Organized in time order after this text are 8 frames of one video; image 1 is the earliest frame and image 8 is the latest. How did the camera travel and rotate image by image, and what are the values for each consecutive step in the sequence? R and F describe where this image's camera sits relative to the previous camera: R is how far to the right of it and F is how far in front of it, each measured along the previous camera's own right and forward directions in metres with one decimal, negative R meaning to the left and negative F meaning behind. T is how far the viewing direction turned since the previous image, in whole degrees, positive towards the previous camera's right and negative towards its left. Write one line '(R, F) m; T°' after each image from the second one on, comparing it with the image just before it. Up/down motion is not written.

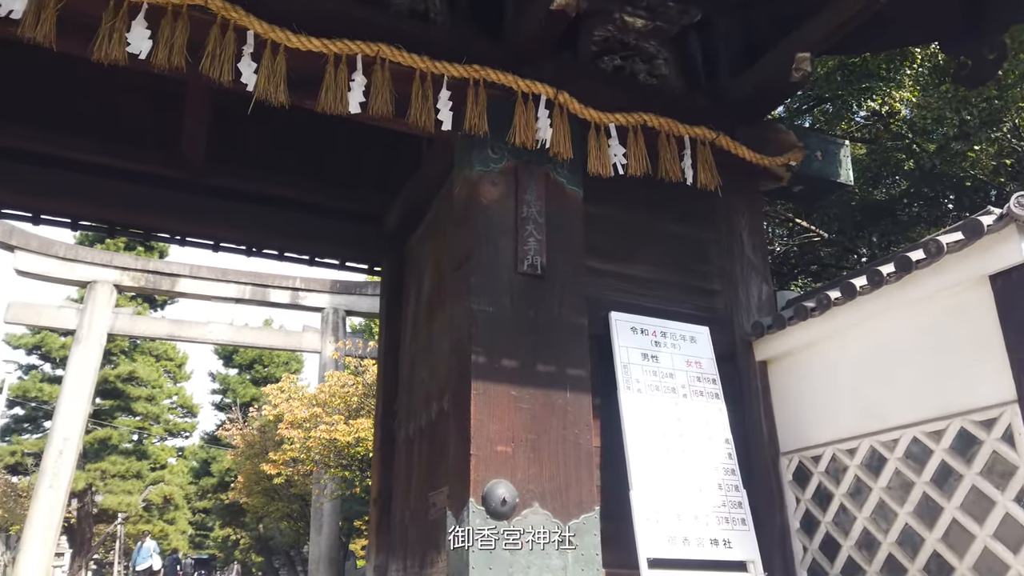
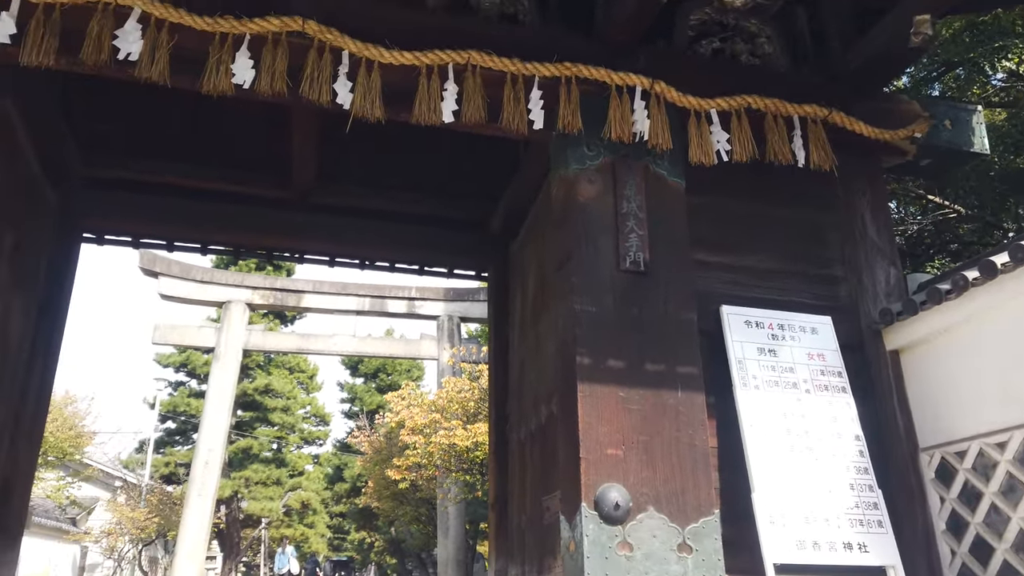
(+0.1, +0.1) m; -9°
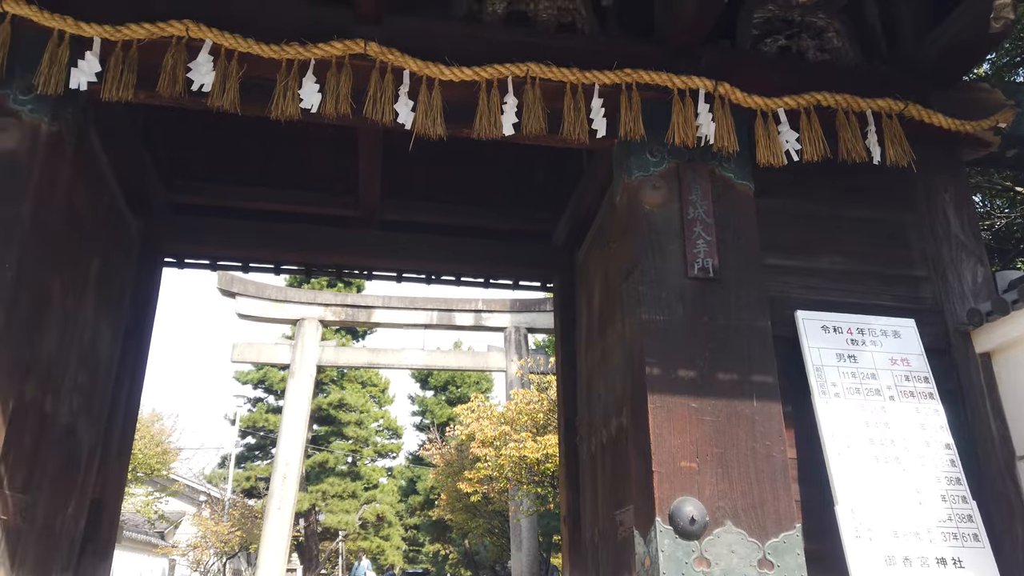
(0.0, 0.0) m; -5°
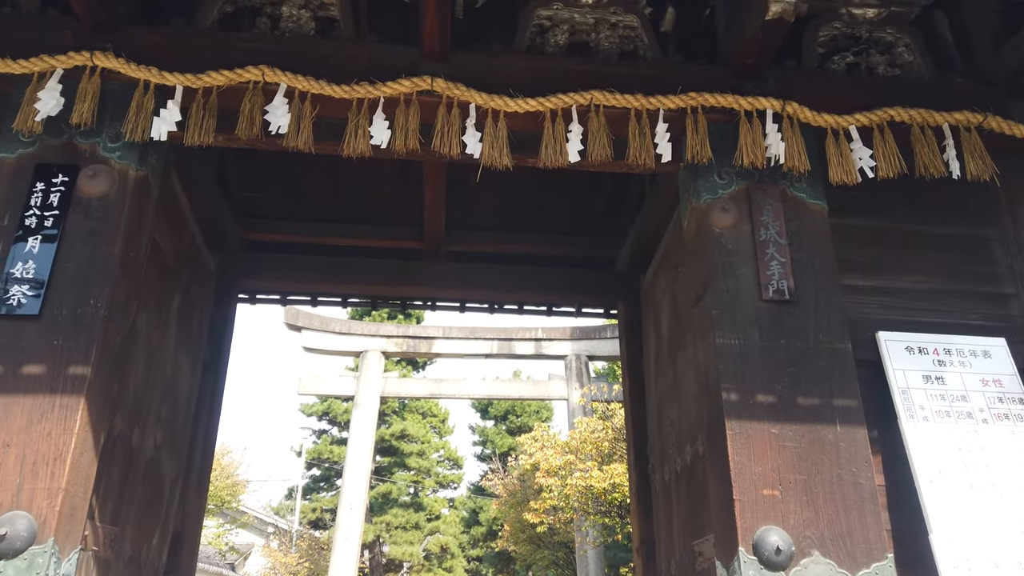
(-0.1, 0.0) m; -4°
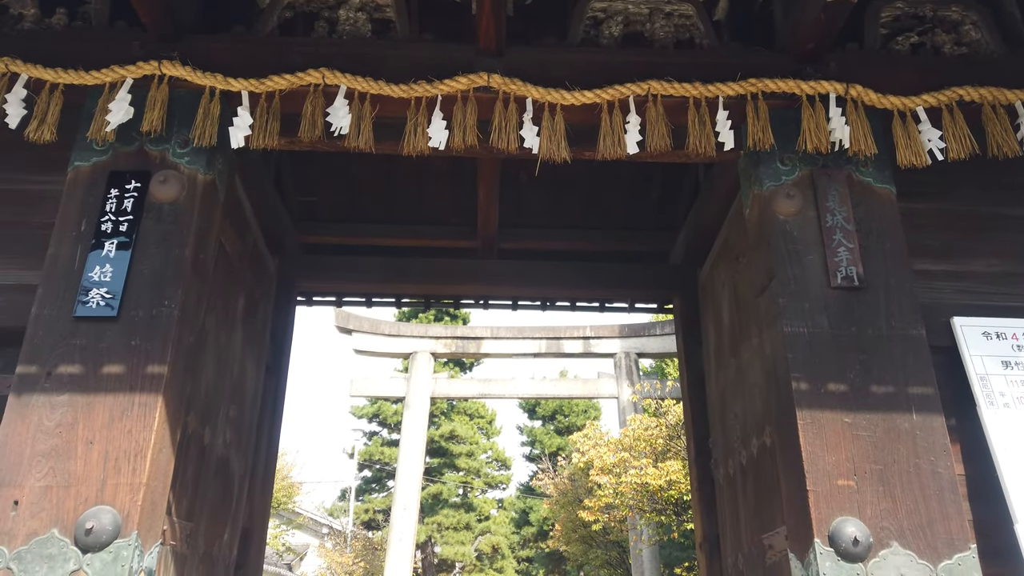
(-0.1, 0.0) m; -3°
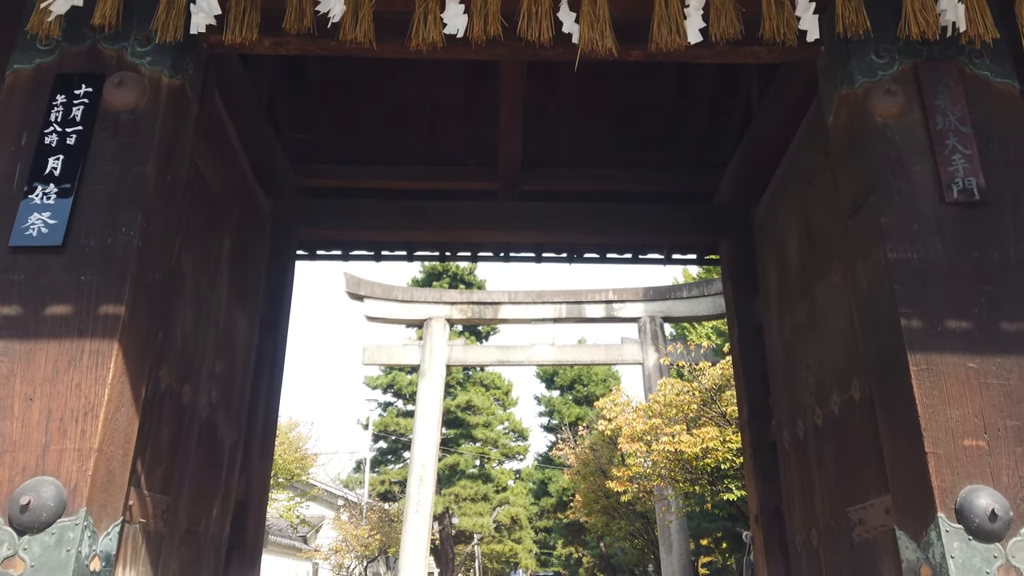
(-0.1, +0.6) m; -1°
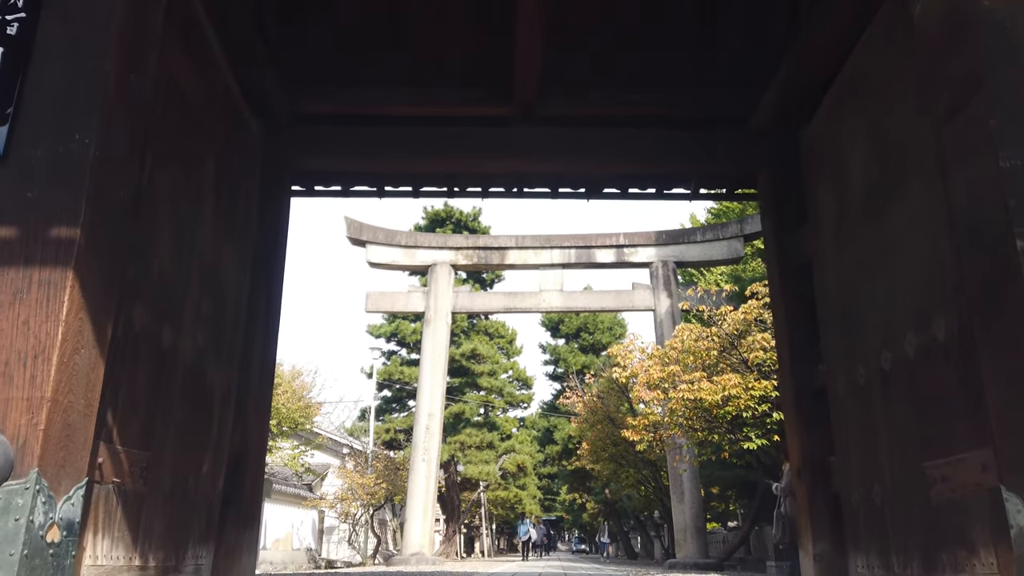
(-0.1, +0.4) m; 0°
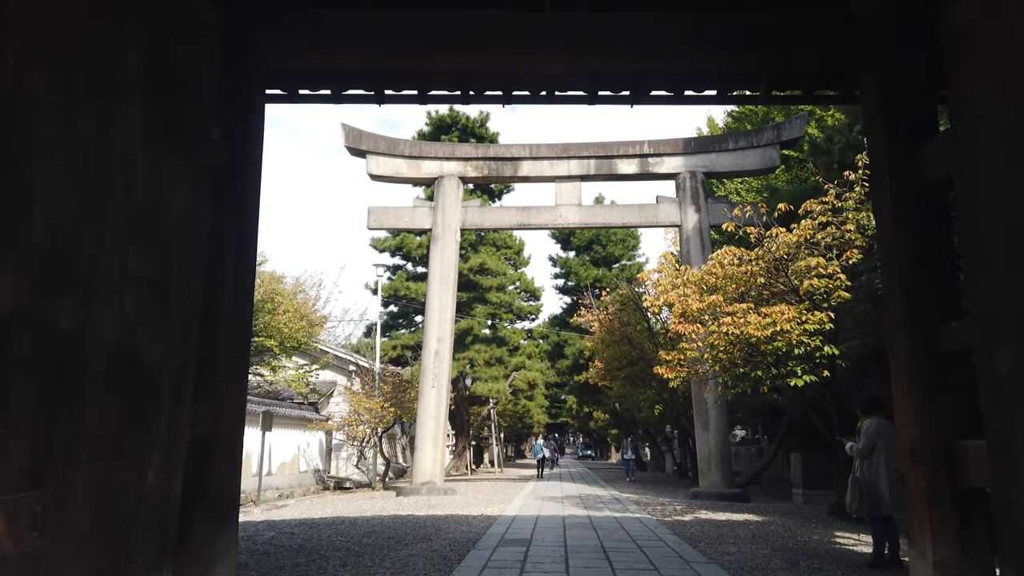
(-0.1, +0.9) m; 0°
